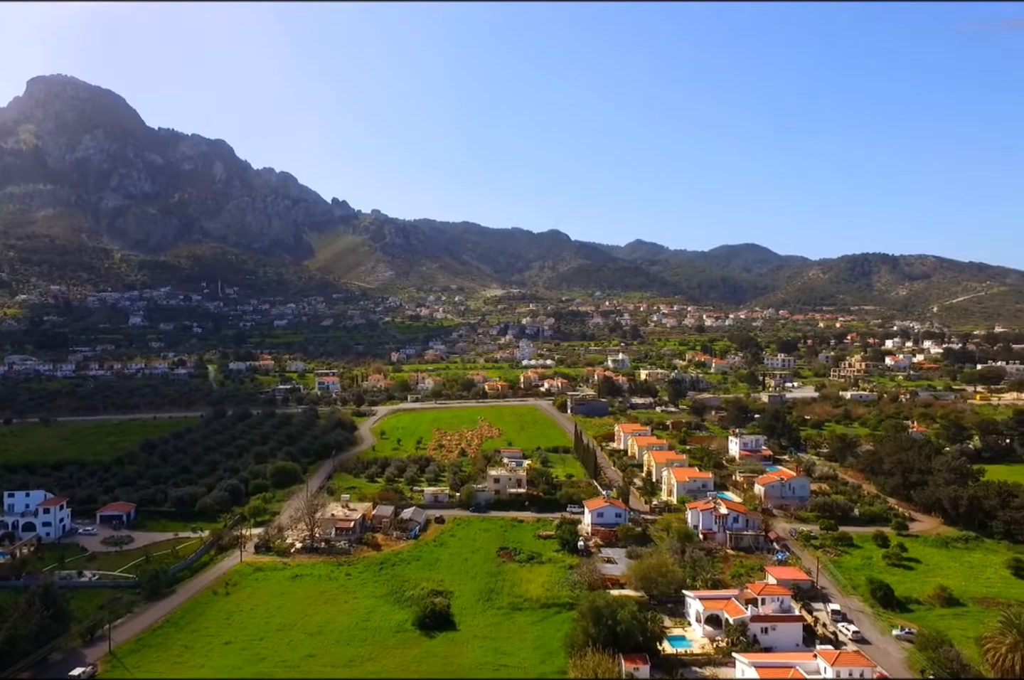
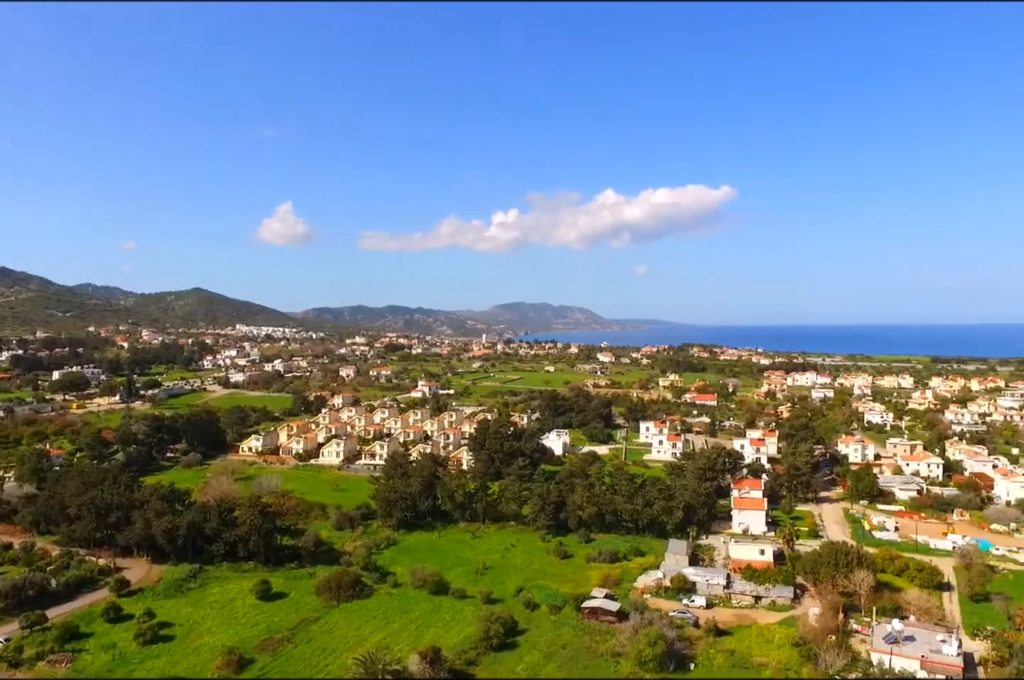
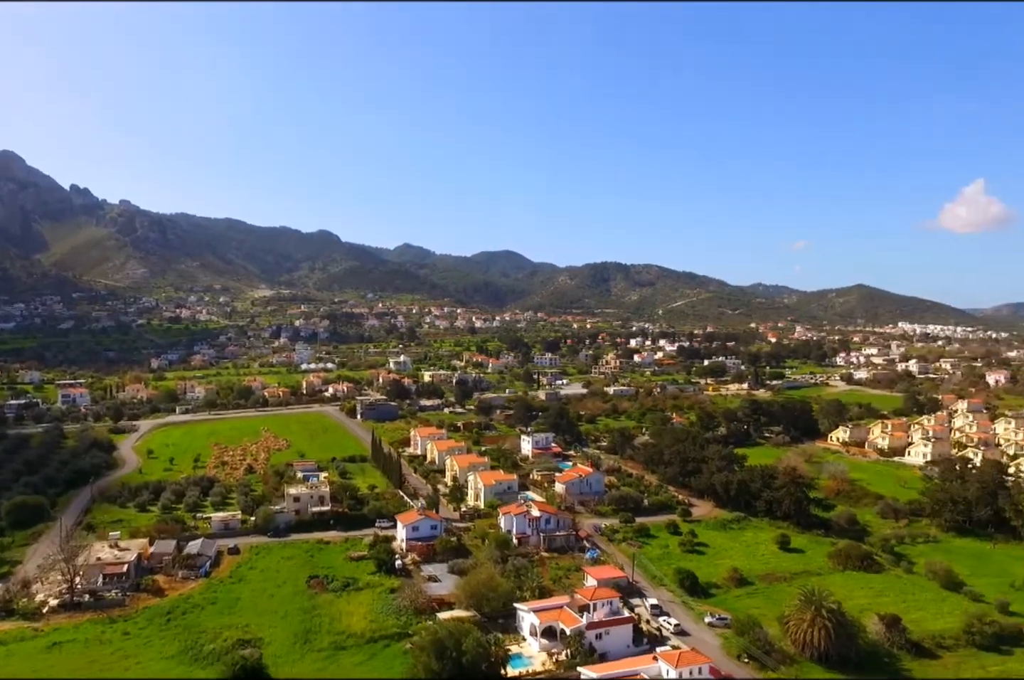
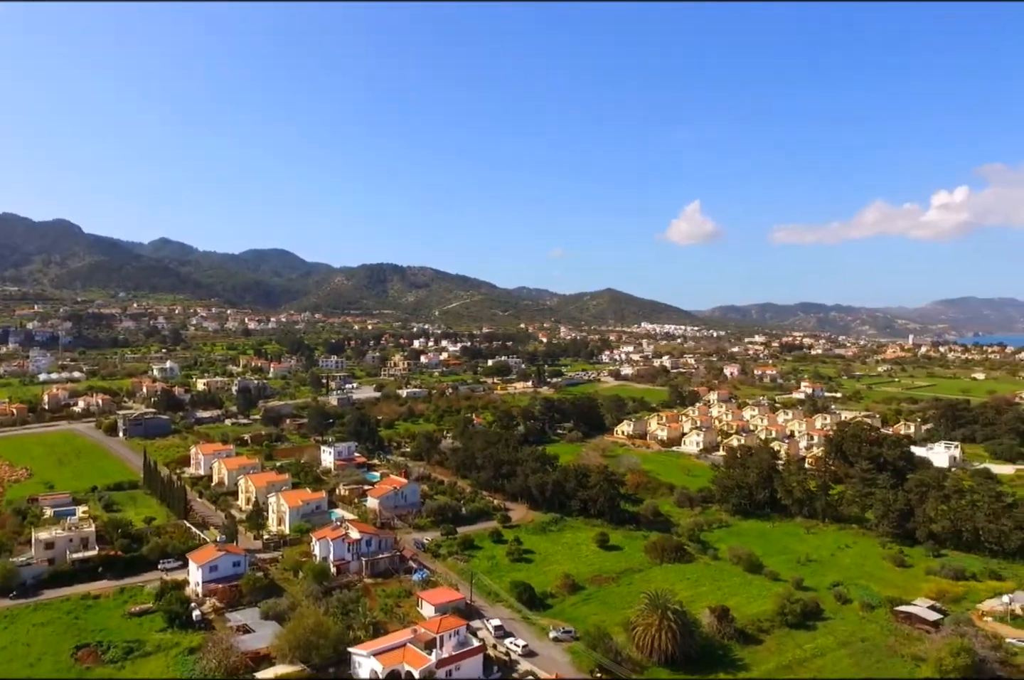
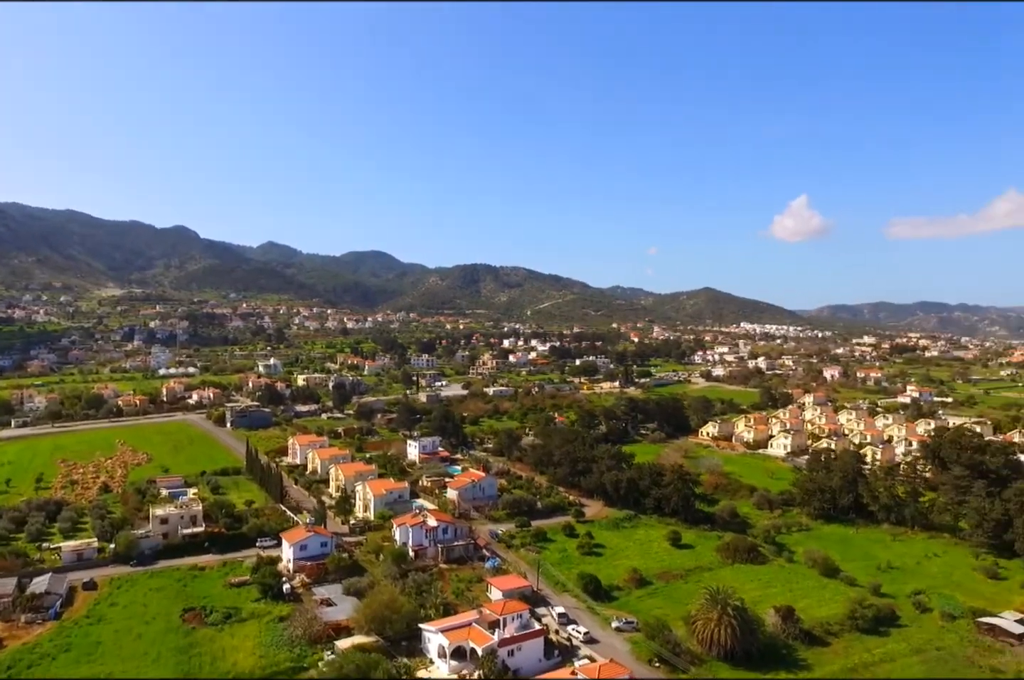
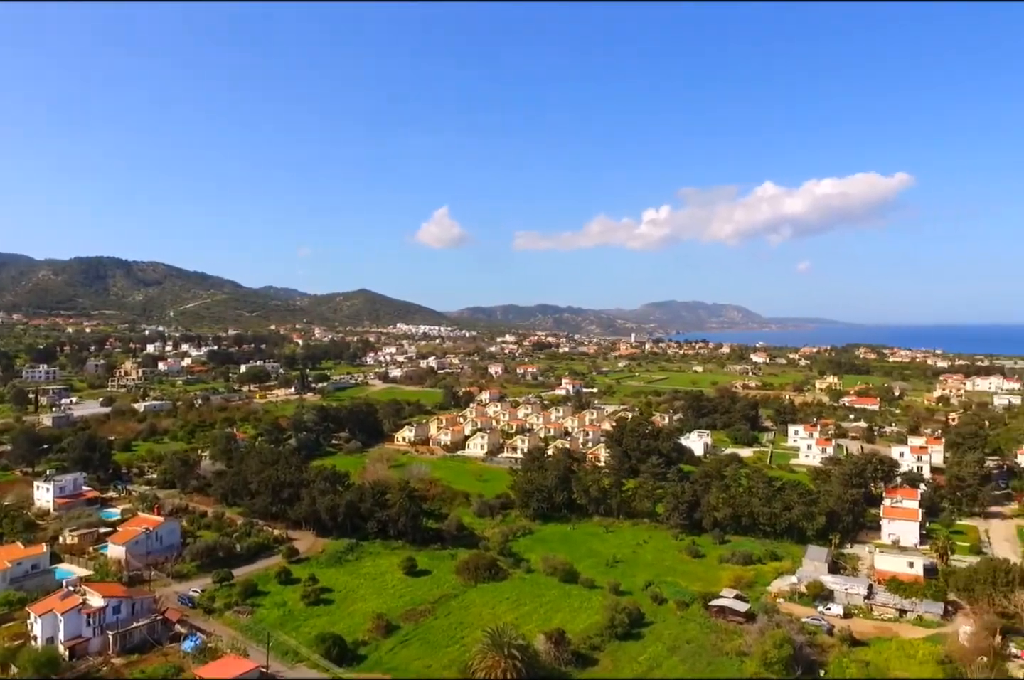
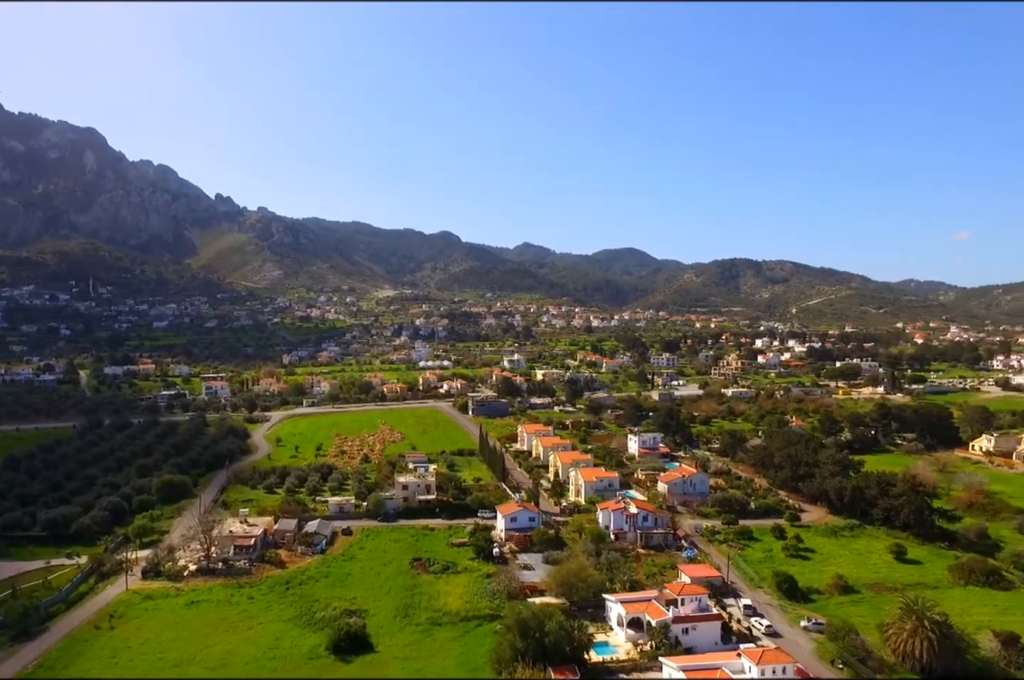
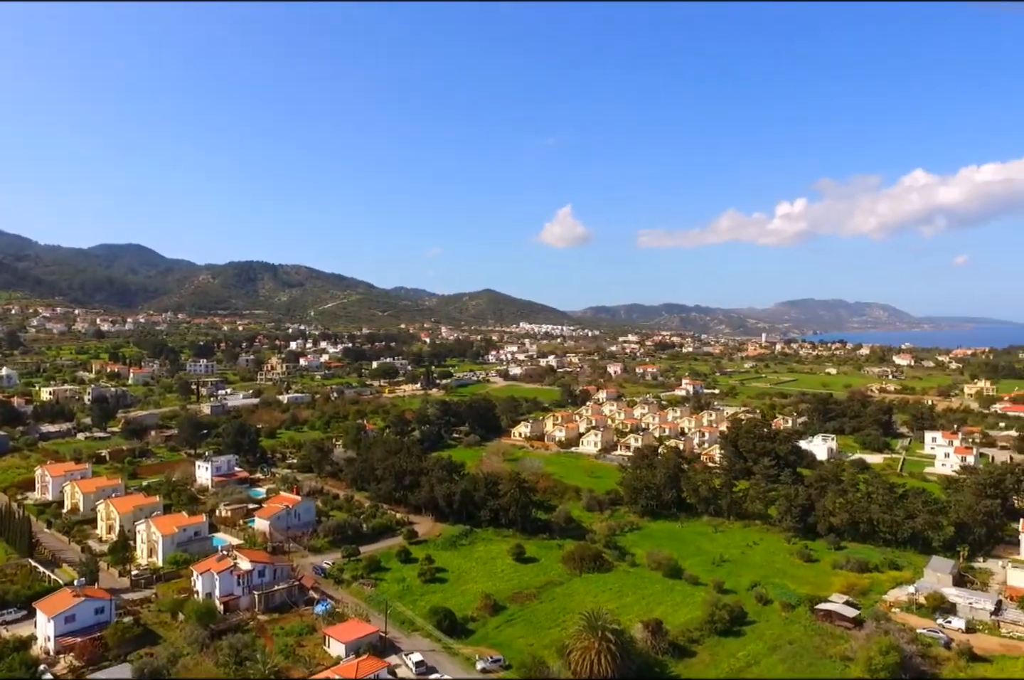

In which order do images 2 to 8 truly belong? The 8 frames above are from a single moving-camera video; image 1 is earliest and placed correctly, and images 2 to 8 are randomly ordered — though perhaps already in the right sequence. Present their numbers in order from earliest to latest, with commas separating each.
7, 3, 5, 4, 8, 6, 2
